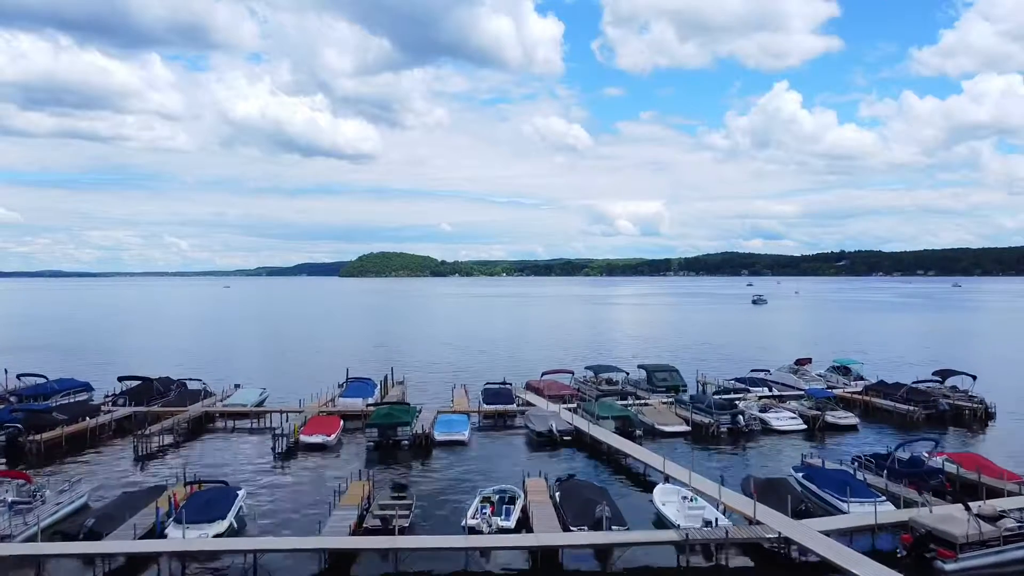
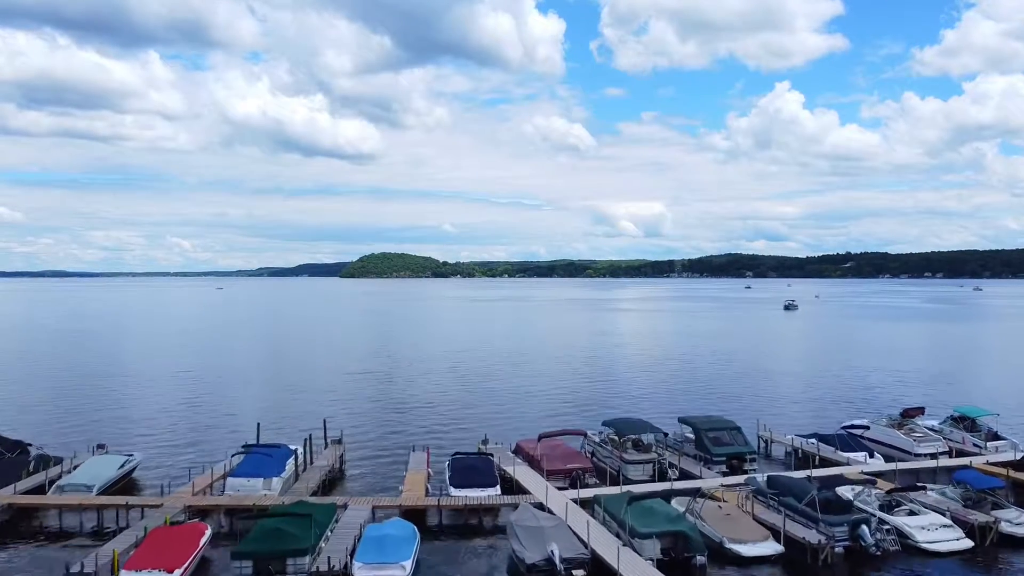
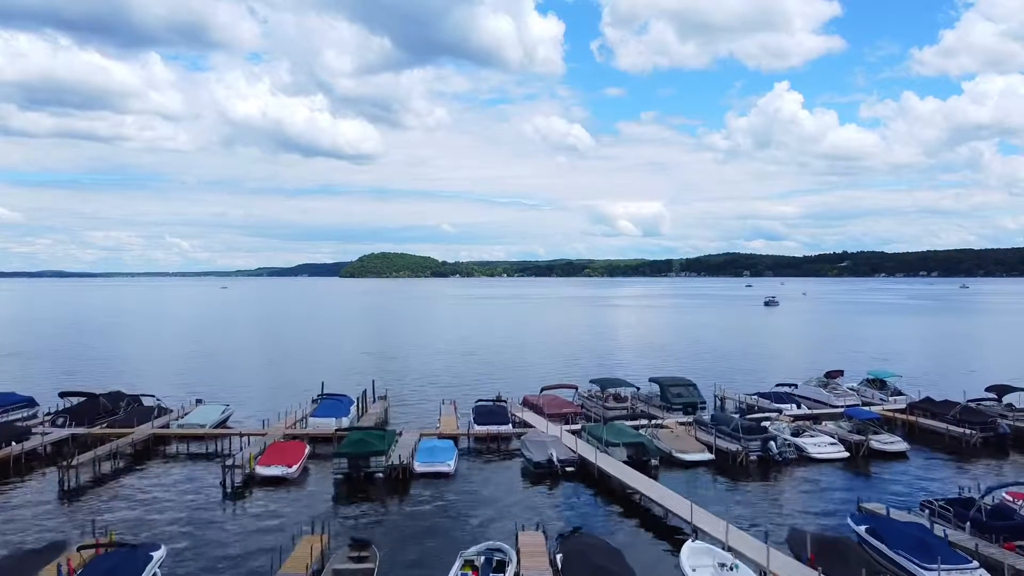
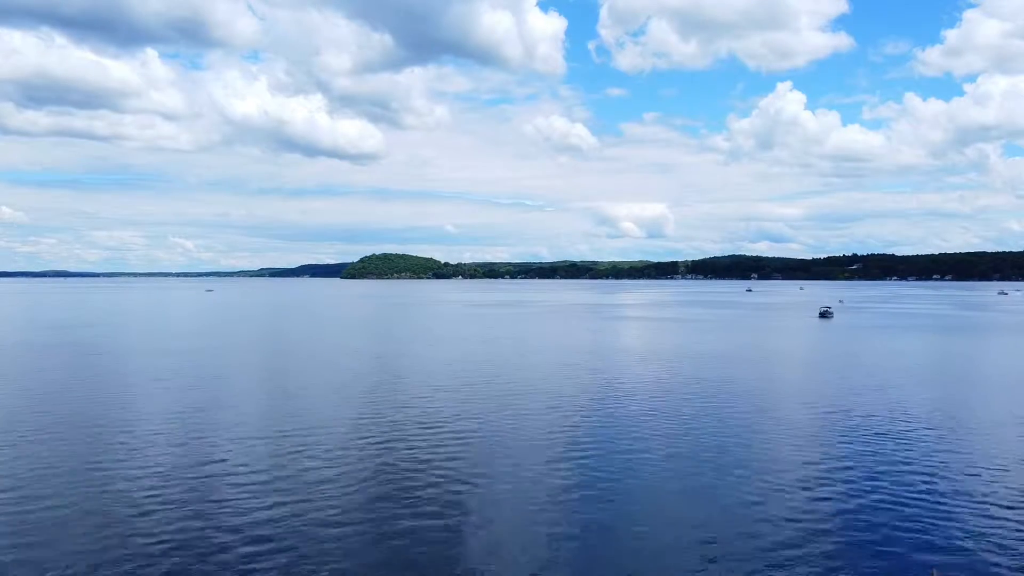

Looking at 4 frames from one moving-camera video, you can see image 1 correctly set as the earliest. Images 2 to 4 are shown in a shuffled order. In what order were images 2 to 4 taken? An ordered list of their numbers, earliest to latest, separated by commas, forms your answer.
3, 2, 4
